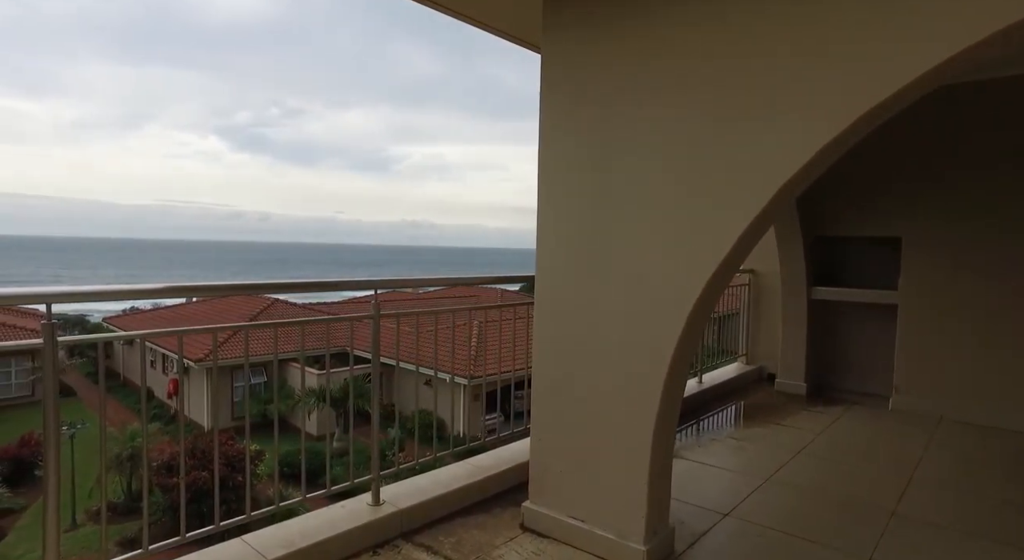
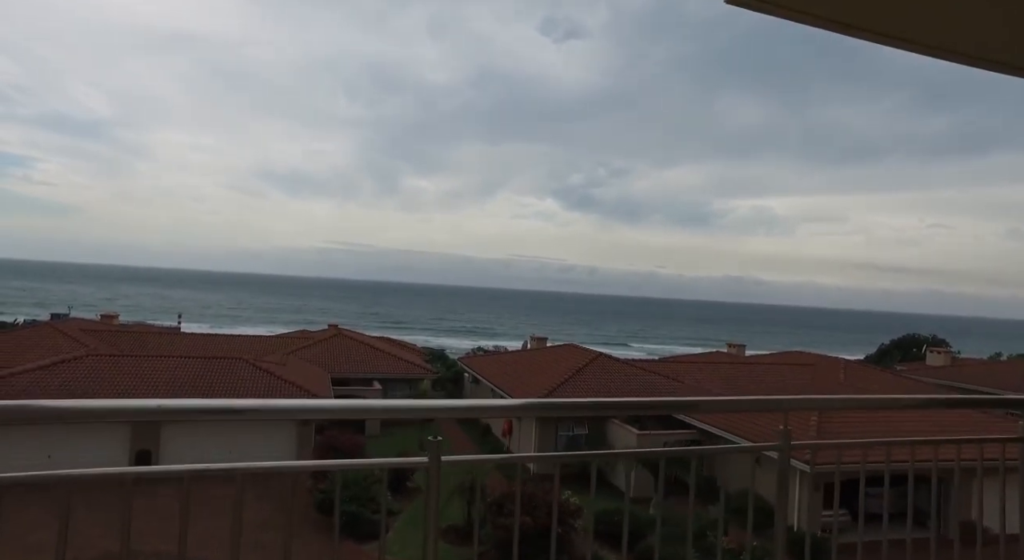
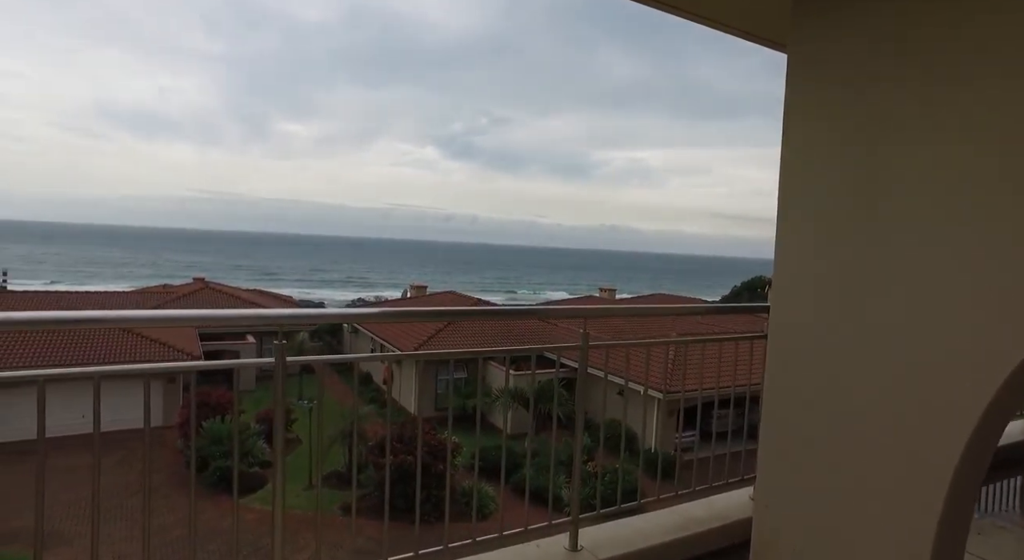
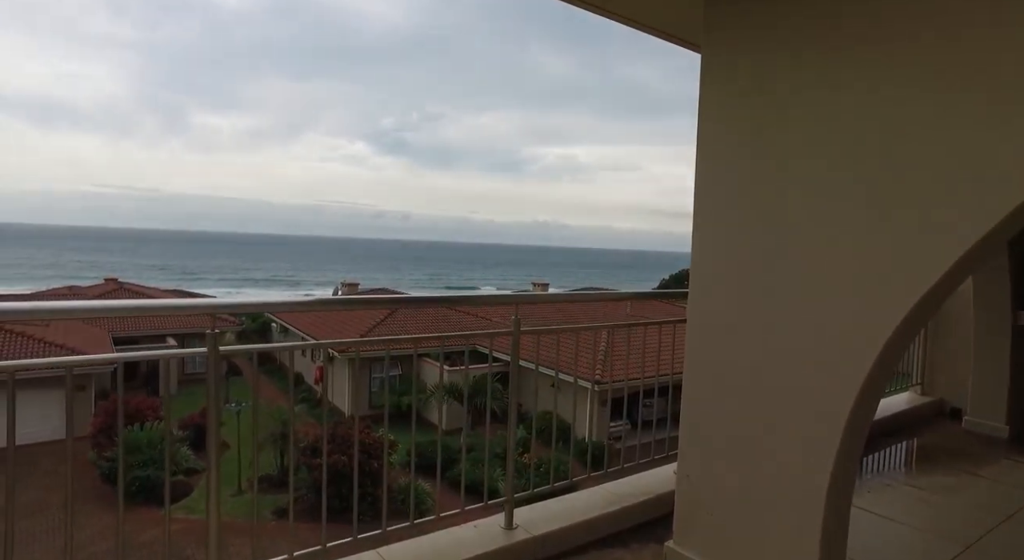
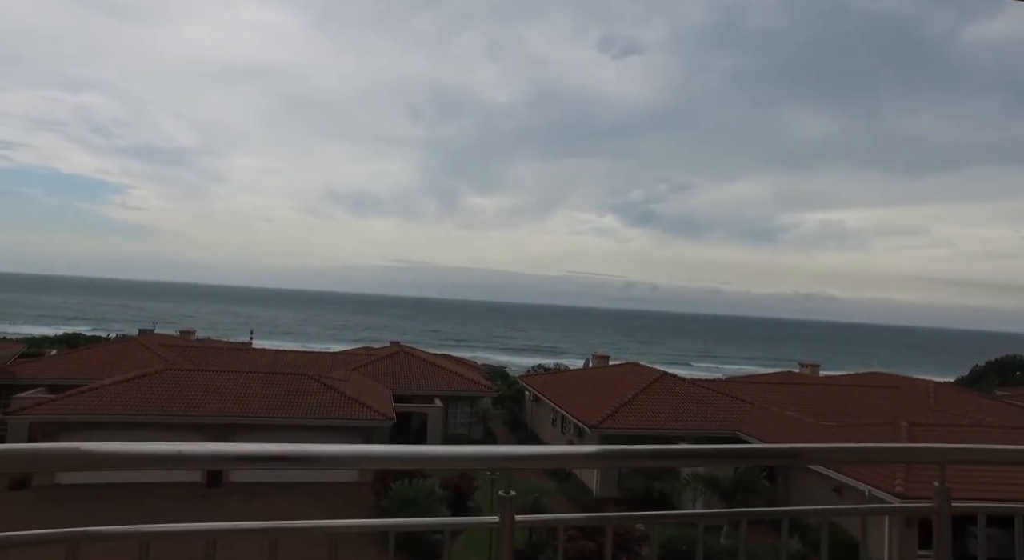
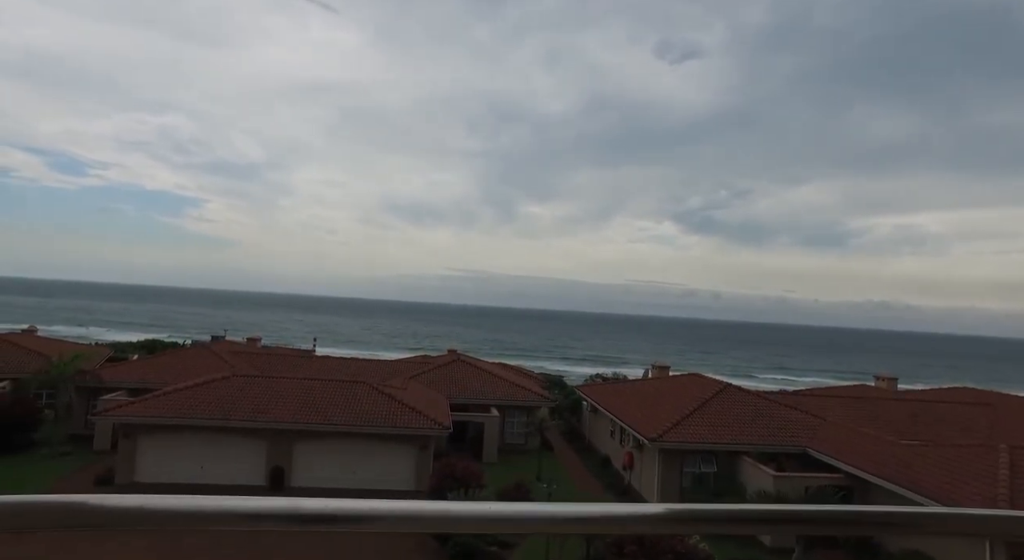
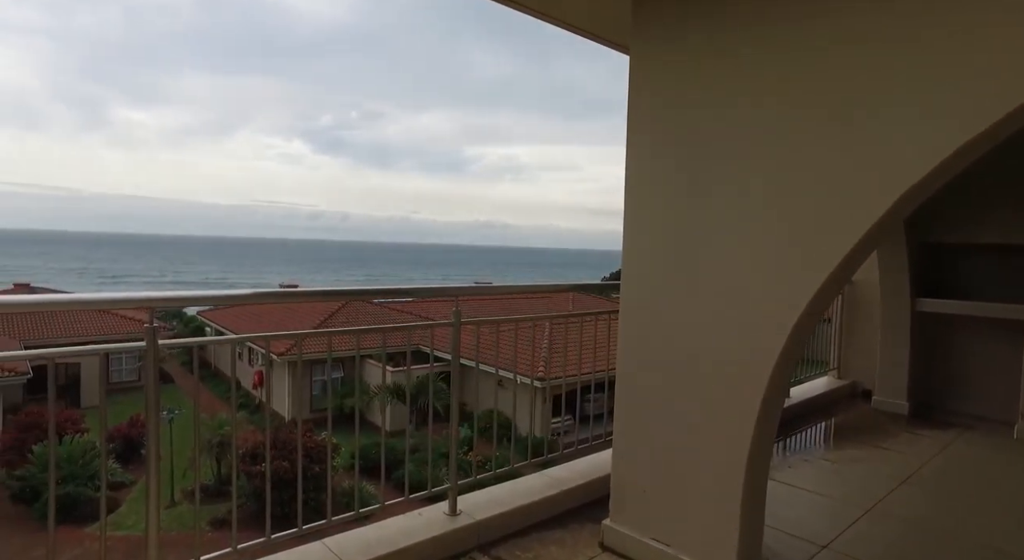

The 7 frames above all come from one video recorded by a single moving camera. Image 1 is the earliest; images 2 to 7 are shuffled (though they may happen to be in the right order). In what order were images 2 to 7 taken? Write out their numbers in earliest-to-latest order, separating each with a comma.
7, 4, 3, 2, 5, 6
